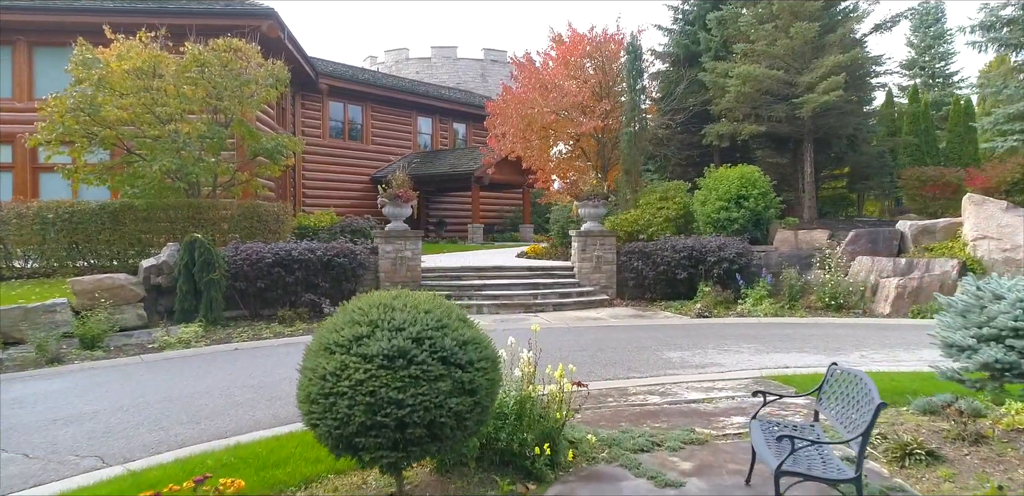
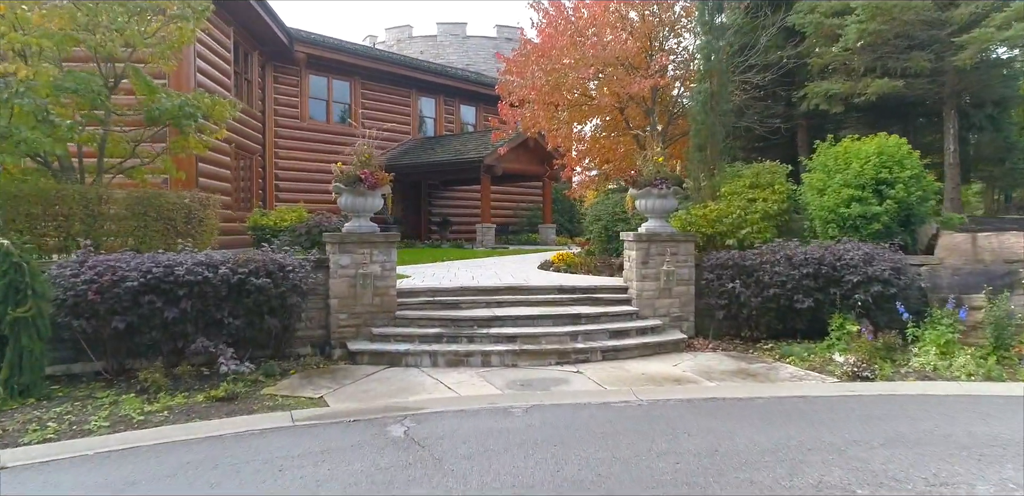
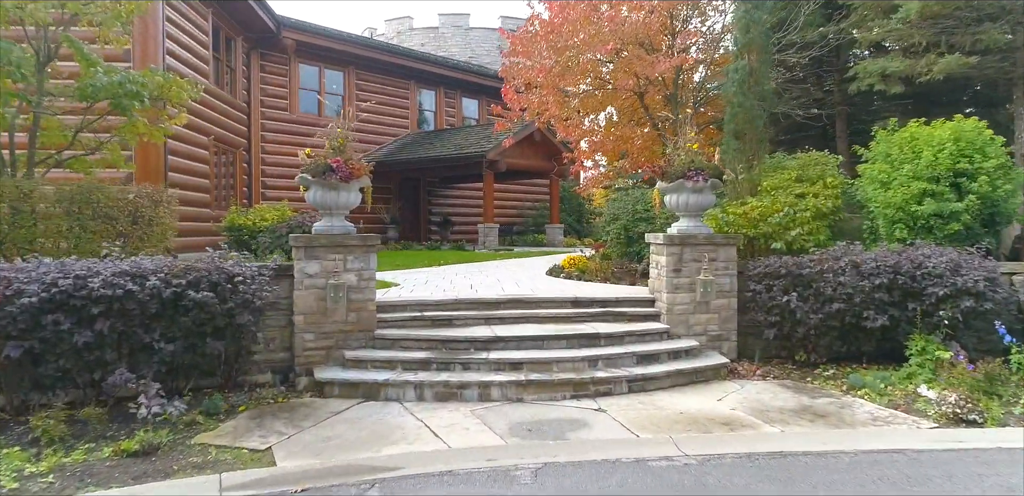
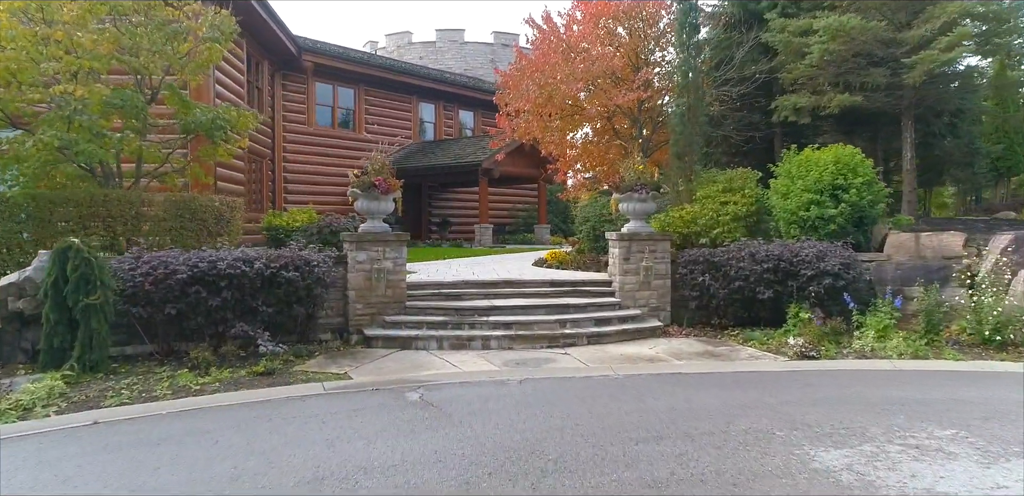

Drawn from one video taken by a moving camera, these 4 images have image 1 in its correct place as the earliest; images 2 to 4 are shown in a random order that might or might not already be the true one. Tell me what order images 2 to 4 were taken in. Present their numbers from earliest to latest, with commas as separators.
4, 2, 3
